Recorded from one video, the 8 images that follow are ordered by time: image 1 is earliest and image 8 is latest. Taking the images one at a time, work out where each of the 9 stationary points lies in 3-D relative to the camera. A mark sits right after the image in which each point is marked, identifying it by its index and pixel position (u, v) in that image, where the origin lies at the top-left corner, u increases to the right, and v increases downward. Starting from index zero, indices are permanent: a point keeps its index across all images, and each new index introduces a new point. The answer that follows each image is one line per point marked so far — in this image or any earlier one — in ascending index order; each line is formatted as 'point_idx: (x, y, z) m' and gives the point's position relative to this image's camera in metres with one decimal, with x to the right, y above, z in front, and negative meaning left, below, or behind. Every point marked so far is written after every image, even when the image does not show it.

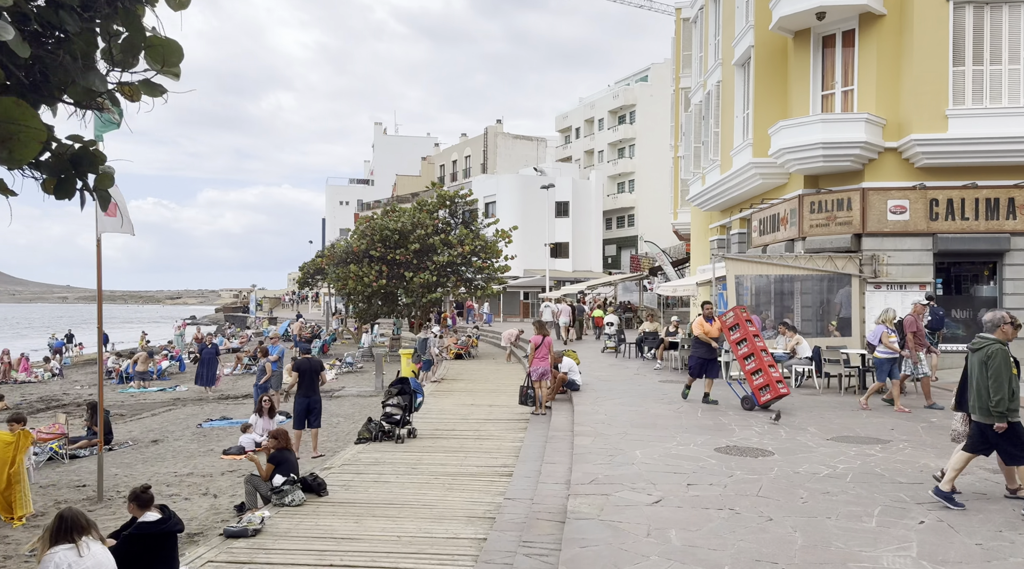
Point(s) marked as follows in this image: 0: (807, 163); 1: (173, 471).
0: (+6.4, +2.6, +17.1) m
1: (-4.8, -2.6, +11.2) m
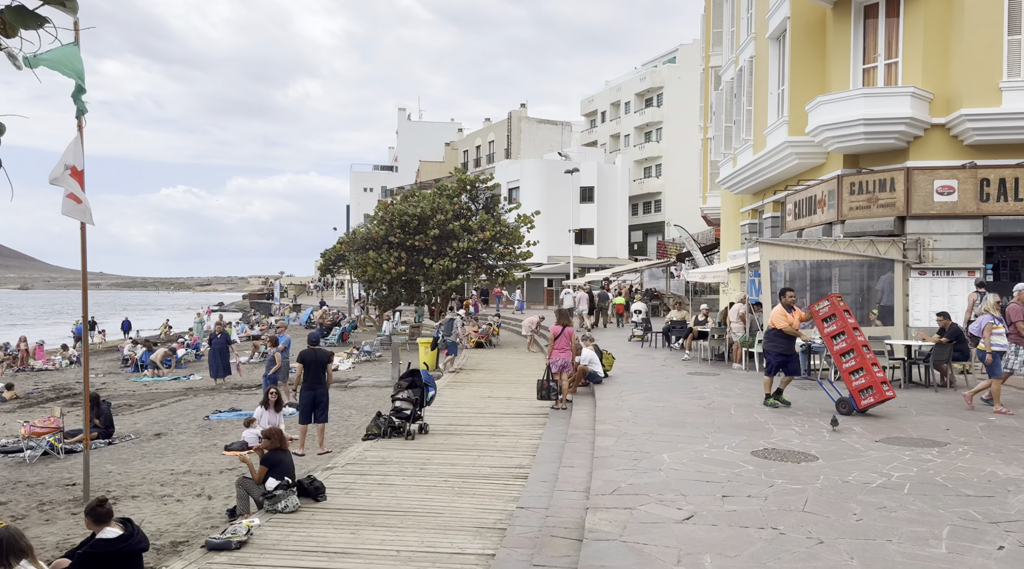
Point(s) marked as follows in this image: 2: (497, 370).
0: (+6.8, +2.9, +16.0) m
1: (-4.6, -2.5, +10.6) m
2: (-0.4, -2.2, +19.9) m
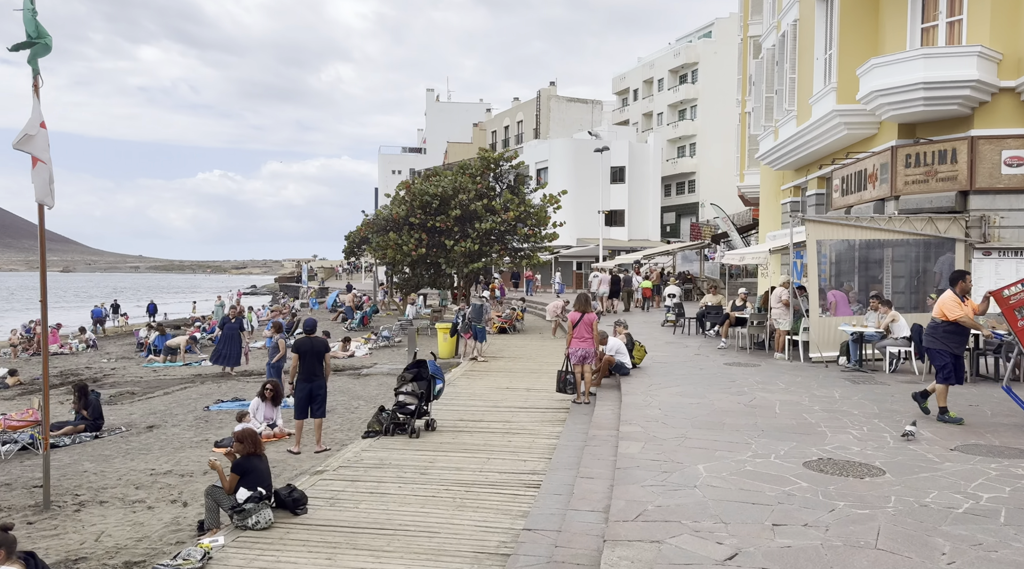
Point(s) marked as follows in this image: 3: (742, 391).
0: (+7.2, +3.2, +14.5) m
1: (-4.4, -2.2, +9.6) m
2: (+0.2, -1.8, +18.8) m
3: (+3.1, -1.5, +10.8) m
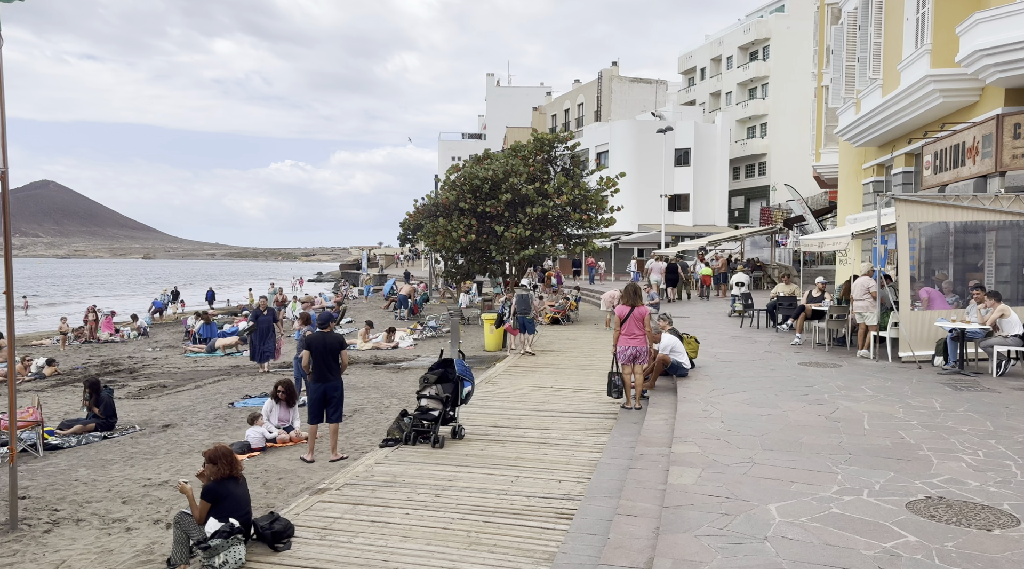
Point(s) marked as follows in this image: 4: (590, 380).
0: (+7.9, +3.4, +12.5) m
1: (-4.0, -2.1, +8.7) m
2: (+1.3, -1.5, +17.4) m
3: (+3.6, -1.4, +9.3) m
4: (+1.3, -1.6, +13.2) m
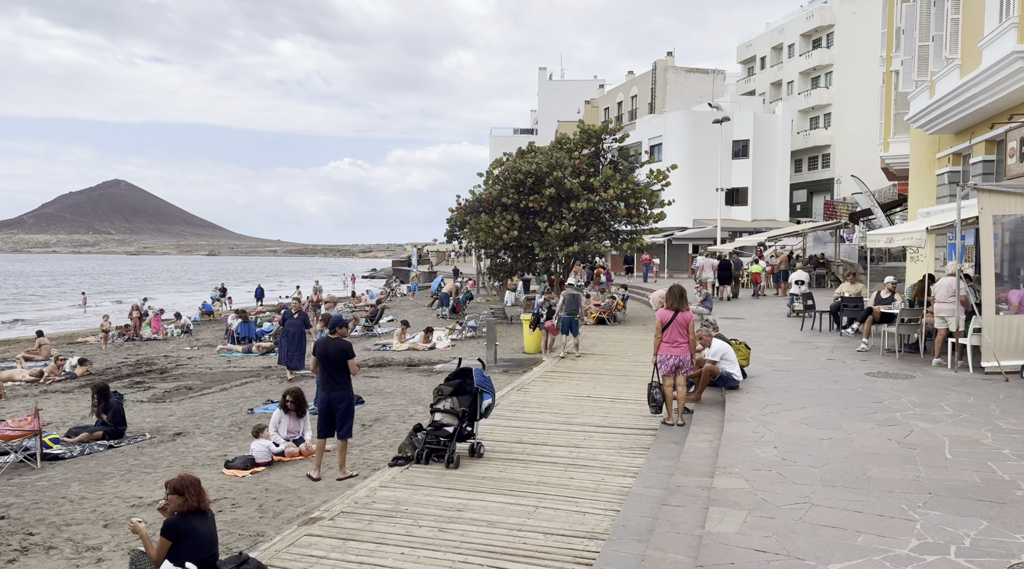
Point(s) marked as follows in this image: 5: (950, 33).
0: (+8.4, +3.4, +11.0) m
1: (-3.8, -2.1, +8.0) m
2: (+2.1, -1.5, +16.3) m
3: (+3.9, -1.4, +8.1) m
4: (+1.8, -1.6, +12.1) m
5: (+9.0, +5.2, +16.4) m
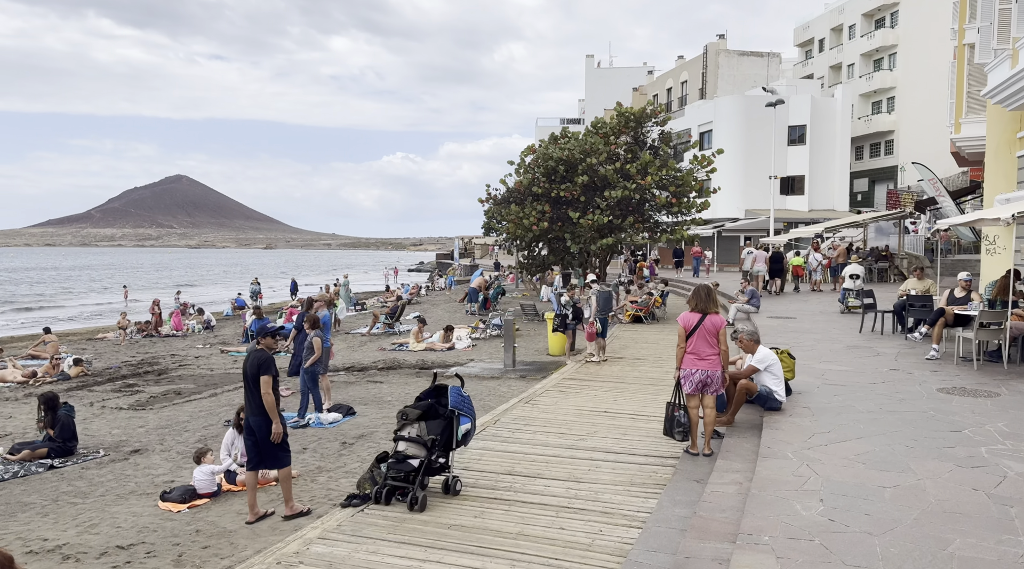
0: (+8.4, +3.4, +8.8) m
1: (-3.9, -2.1, +6.7) m
2: (+2.5, -1.4, +14.7) m
3: (+3.7, -1.4, +6.3) m
4: (+1.9, -1.6, +10.4) m
5: (+9.4, +5.3, +14.1) m
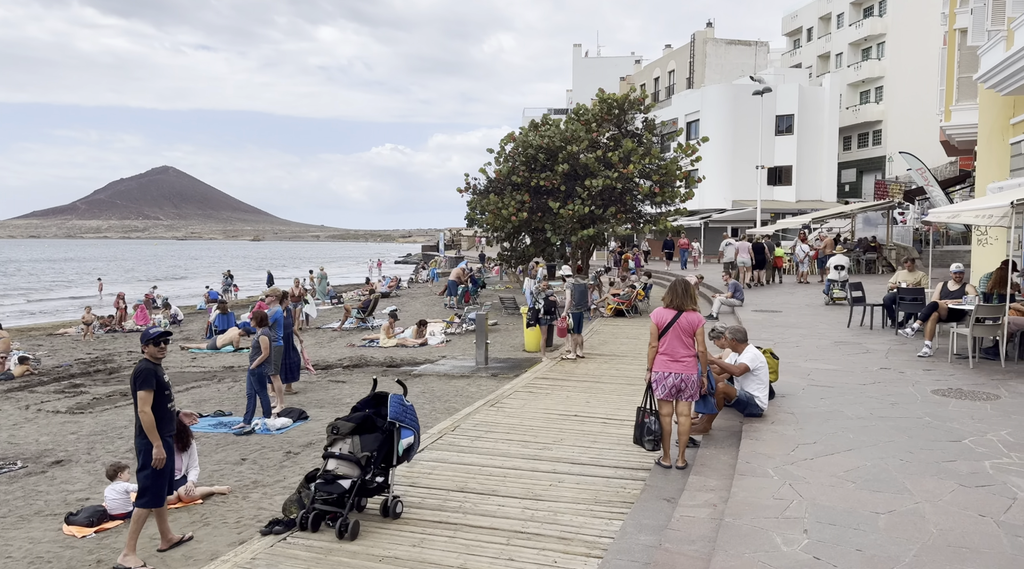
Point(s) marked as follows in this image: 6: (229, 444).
0: (+8.0, +3.5, +8.1) m
1: (-4.3, -2.1, +5.9) m
2: (+2.0, -1.3, +13.9) m
3: (+3.3, -1.4, +5.5) m
4: (+1.4, -1.5, +9.7) m
5: (+8.8, +5.4, +13.4) m
6: (-3.3, -1.8, +9.1) m
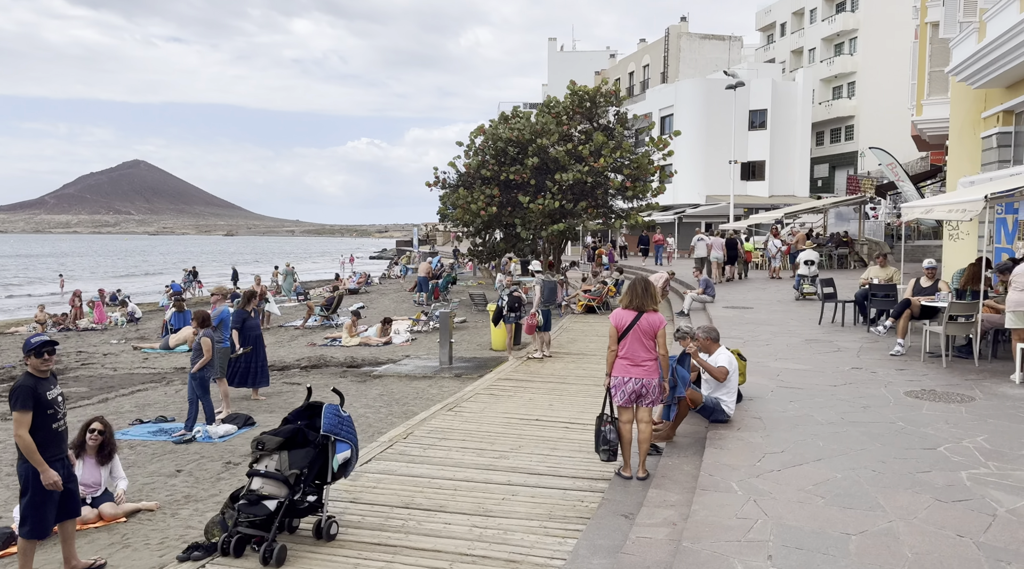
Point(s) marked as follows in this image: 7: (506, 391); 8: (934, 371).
0: (+7.5, +3.5, +7.8) m
1: (-4.7, -2.1, +5.3) m
2: (+1.3, -1.3, +13.5) m
3: (+2.9, -1.4, +5.2) m
4: (+1.0, -1.5, +9.3) m
5: (+8.2, +5.5, +13.2) m
6: (-3.7, -1.8, +8.6) m
7: (-0.1, -1.4, +10.8) m
8: (+5.1, -1.0, +9.7) m
